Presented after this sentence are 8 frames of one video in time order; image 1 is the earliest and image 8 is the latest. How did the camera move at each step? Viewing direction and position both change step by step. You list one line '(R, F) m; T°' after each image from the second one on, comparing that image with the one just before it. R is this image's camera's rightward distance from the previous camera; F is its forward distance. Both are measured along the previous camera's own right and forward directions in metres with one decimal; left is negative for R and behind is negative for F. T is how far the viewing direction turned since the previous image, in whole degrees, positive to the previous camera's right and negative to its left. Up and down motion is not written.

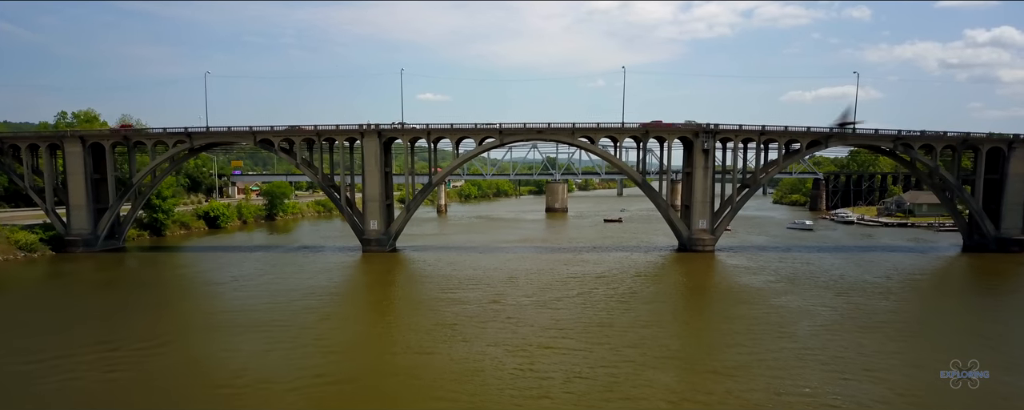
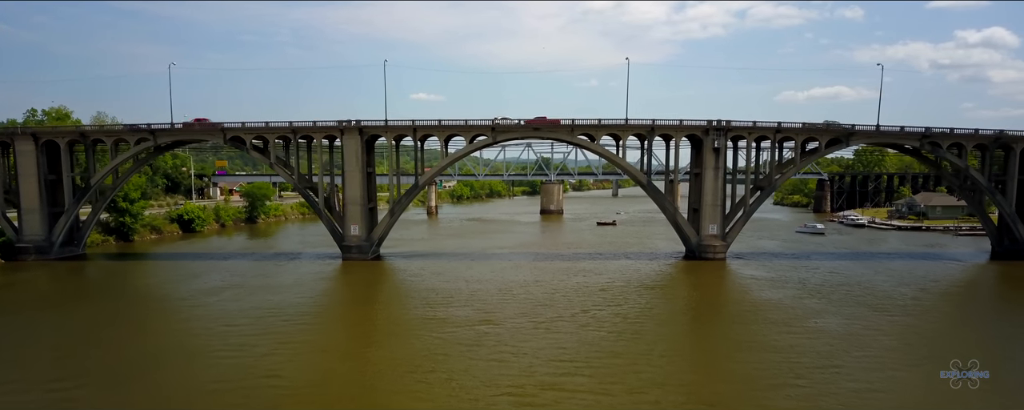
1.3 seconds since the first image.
(0.0, +2.2) m; +1°
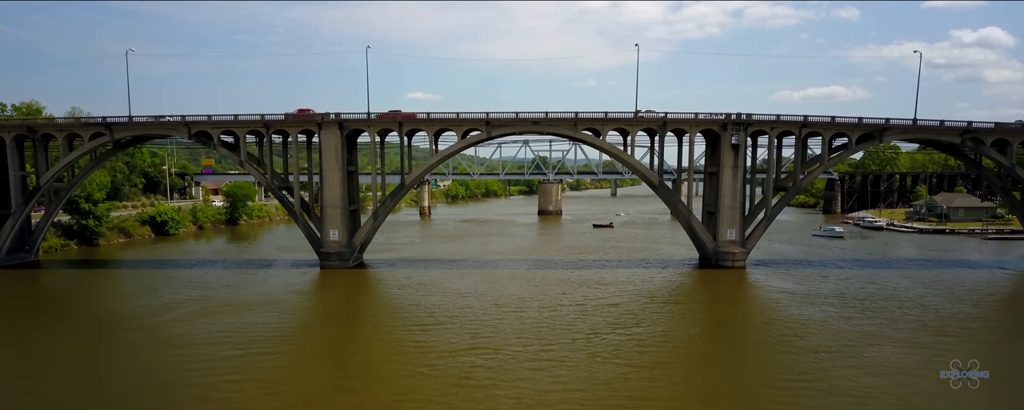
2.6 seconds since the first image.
(0.0, +2.5) m; 0°
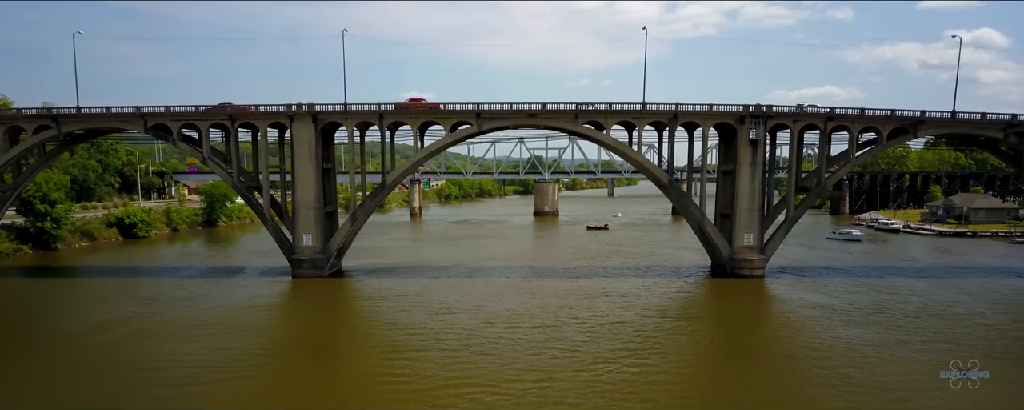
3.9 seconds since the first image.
(+0.1, +2.3) m; 0°
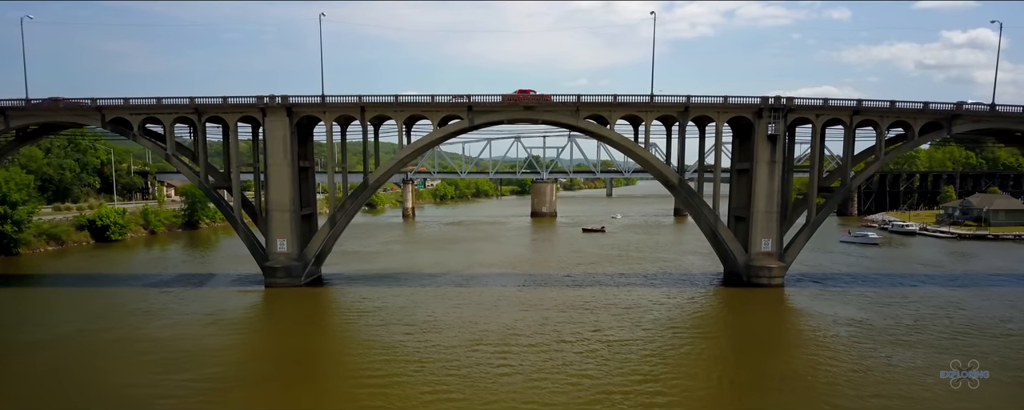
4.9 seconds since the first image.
(+0.1, +1.8) m; 0°
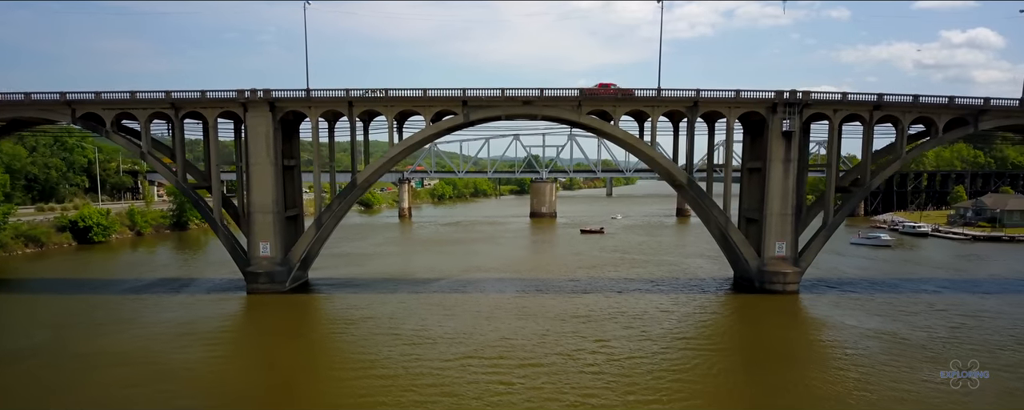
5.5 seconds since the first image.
(0.0, +1.1) m; 0°
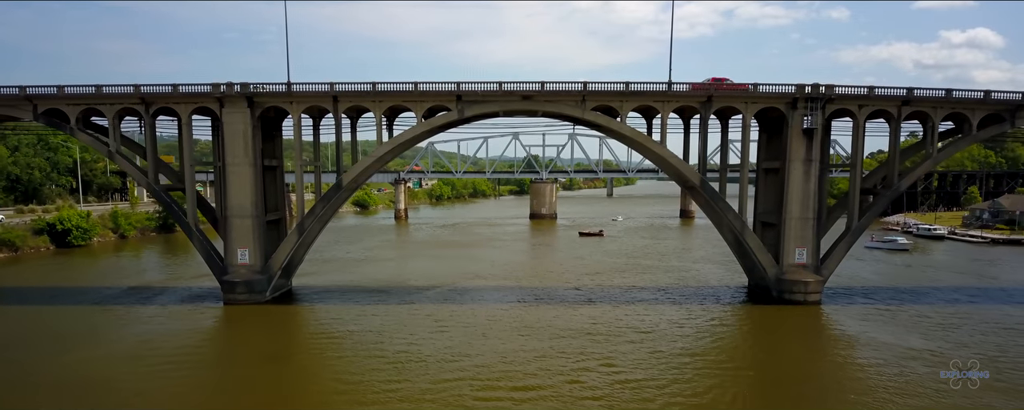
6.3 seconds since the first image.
(0.0, +1.3) m; 0°
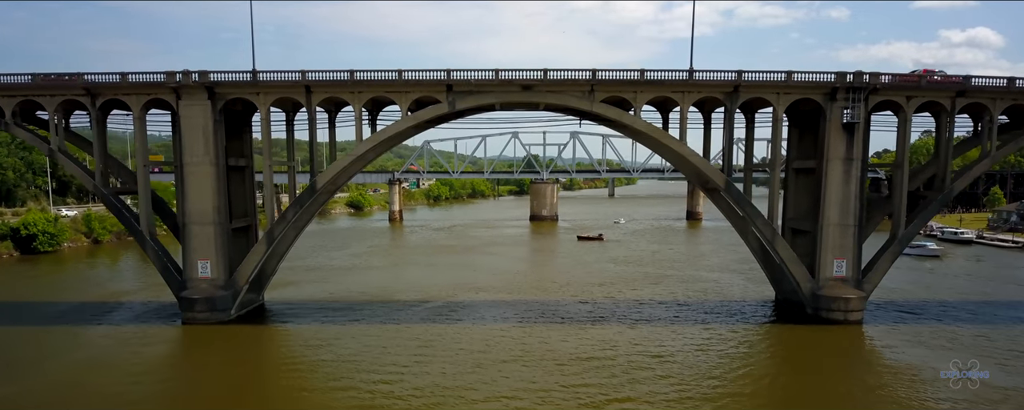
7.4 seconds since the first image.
(0.0, +2.0) m; 0°
